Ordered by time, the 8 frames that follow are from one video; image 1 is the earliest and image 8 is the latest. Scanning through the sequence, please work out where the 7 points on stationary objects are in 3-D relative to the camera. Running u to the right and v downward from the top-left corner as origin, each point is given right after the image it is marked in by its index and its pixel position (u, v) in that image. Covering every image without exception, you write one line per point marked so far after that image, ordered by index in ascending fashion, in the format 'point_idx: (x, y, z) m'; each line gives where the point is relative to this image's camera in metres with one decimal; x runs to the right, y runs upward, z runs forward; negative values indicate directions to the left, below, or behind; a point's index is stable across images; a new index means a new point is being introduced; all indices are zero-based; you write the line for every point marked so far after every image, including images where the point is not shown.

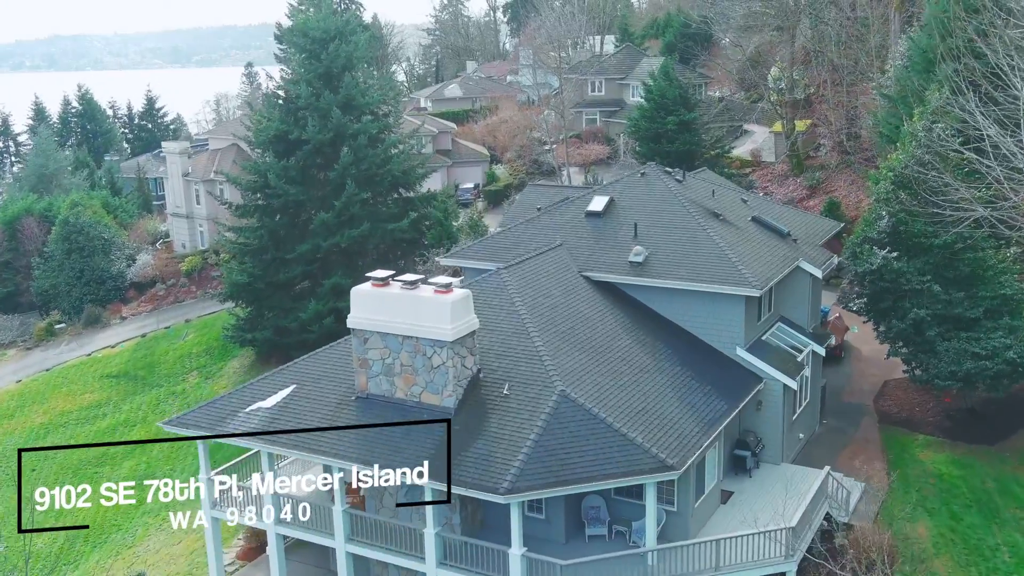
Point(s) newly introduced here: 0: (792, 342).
0: (+3.8, -0.7, +13.3) m
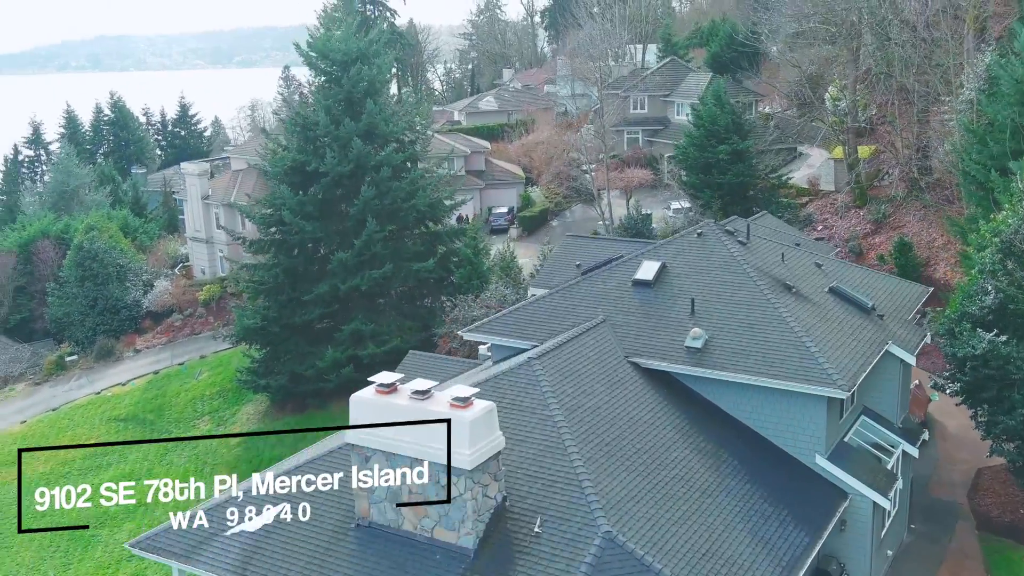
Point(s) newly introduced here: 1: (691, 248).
0: (+4.2, -1.8, +11.2) m
1: (+2.3, +0.5, +12.6) m
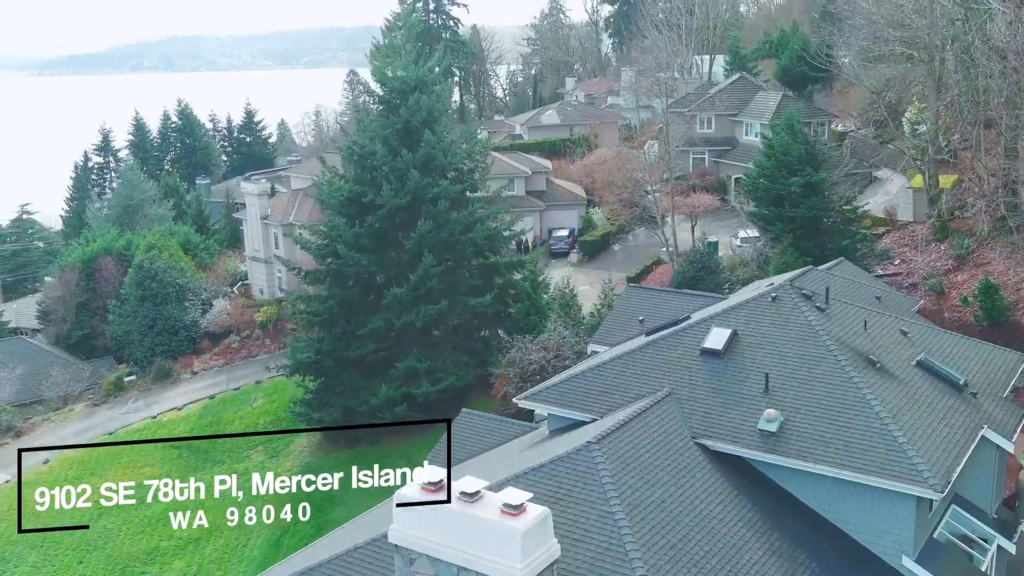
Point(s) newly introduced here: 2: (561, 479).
0: (+4.8, -2.6, +10.2) m
1: (+3.0, -0.3, +11.7) m
2: (+0.5, -1.8, +9.5) m
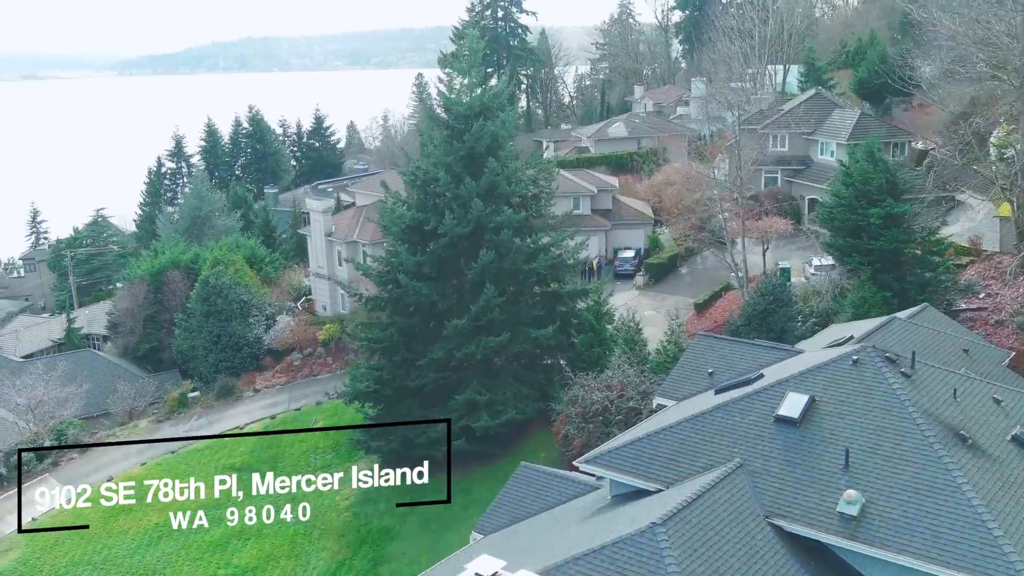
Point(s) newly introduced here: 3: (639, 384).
0: (+5.4, -3.3, +9.3) m
1: (+3.7, -1.0, +11.0) m
2: (+1.0, -2.5, +8.9) m
3: (+2.3, -1.7, +17.6) m
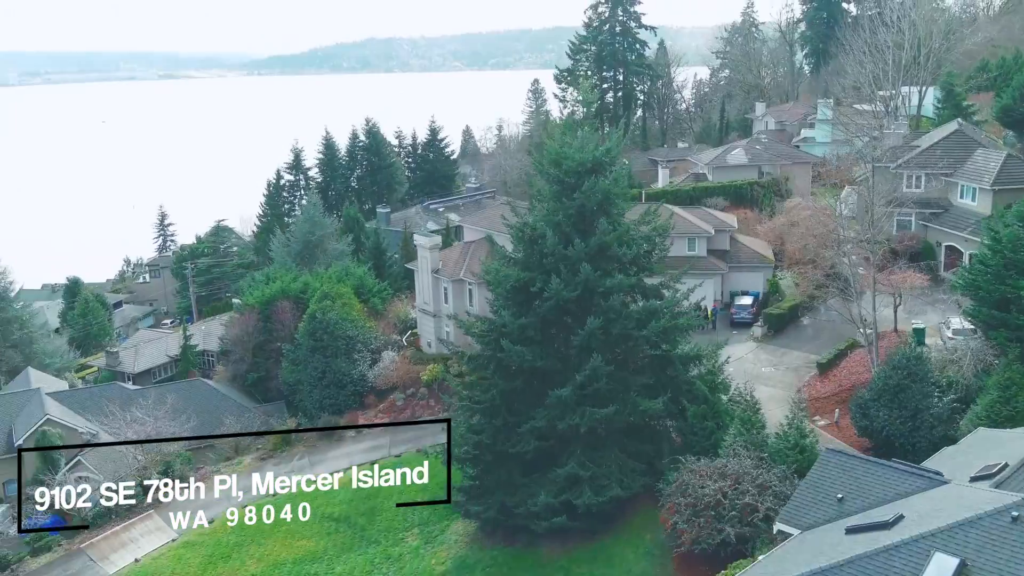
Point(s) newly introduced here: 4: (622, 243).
0: (+6.1, -4.8, +7.7) m
1: (+4.8, -2.4, +9.5) m
2: (+1.8, -3.8, +7.7) m
3: (+4.1, -3.1, +16.3) m
4: (+2.2, +0.9, +19.5) m
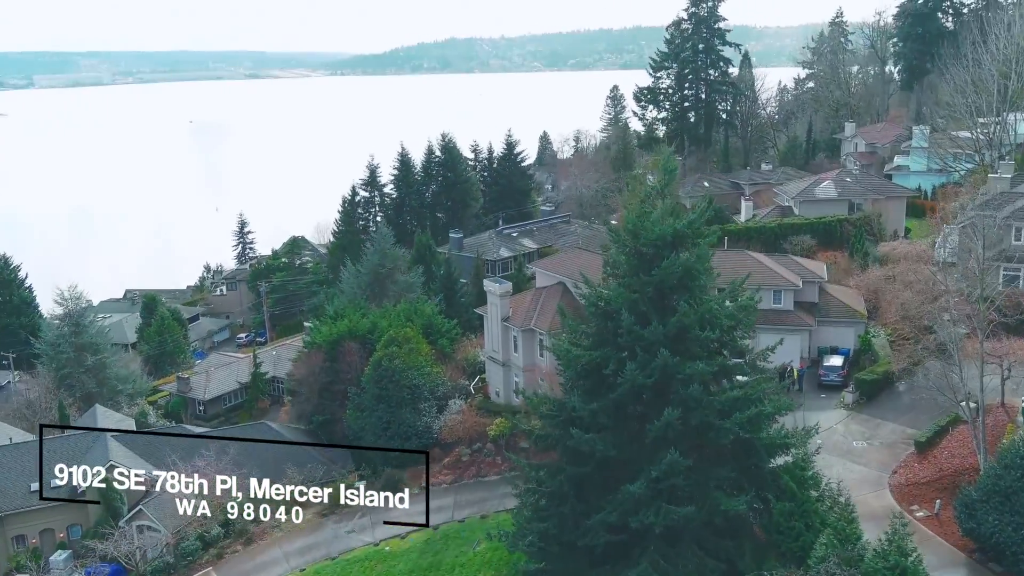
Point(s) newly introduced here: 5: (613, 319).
0: (+6.4, -6.4, +5.9) m
1: (+5.3, -4.0, +7.8) m
2: (+2.1, -5.4, +6.3) m
3: (+5.1, -4.7, +14.6) m
4: (+3.5, -0.7, +18.0) m
5: (+1.9, -0.5, +18.5) m
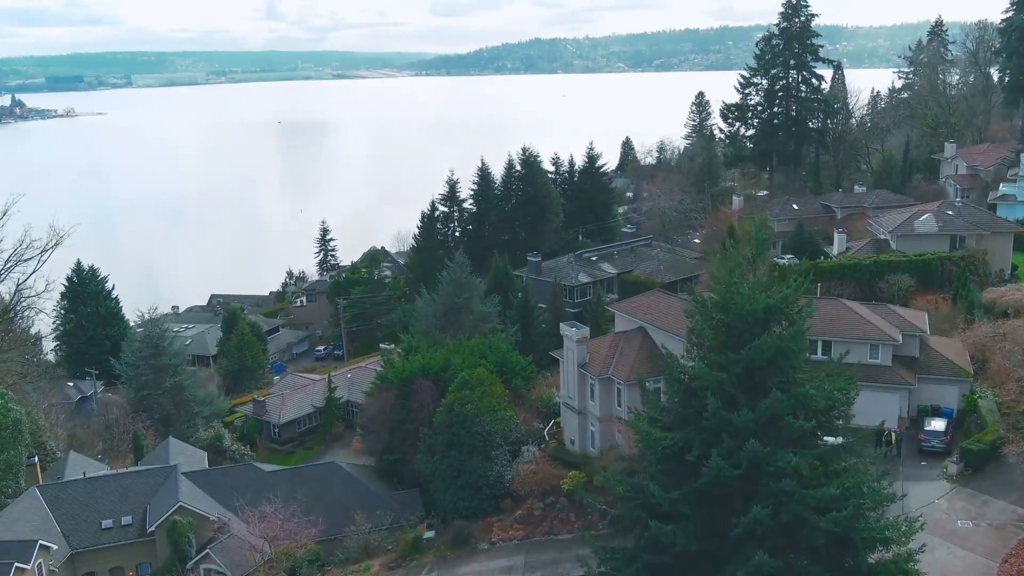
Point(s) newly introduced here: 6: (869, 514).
0: (+6.6, -7.8, +4.2) m
1: (+5.7, -5.4, +6.2) m
2: (+2.4, -6.7, +5.0) m
3: (+6.0, -6.1, +13.0) m
4: (+4.8, -2.0, +16.5) m
5: (+3.2, -1.9, +17.1) m
6: (+6.1, -3.8, +16.7) m
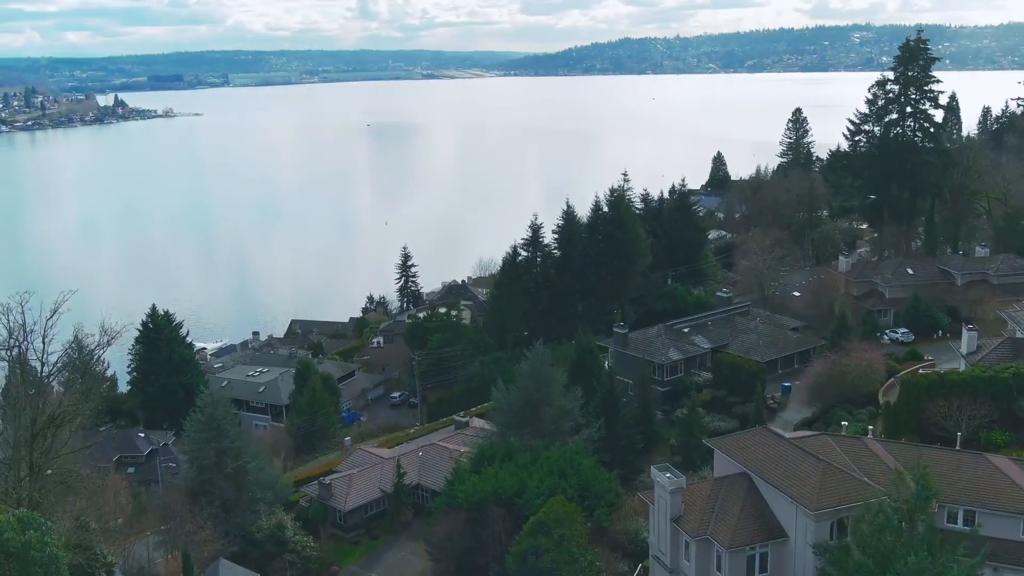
0: (+6.5, -11.5, +0.3) m
1: (+5.8, -9.1, +2.4) m
2: (+2.4, -10.3, +1.4) m
3: (+6.7, -9.8, +9.1) m
4: (+5.9, -5.7, +12.7) m
5: (+4.4, -5.5, +13.4) m
6: (+7.1, -7.5, +12.8) m
